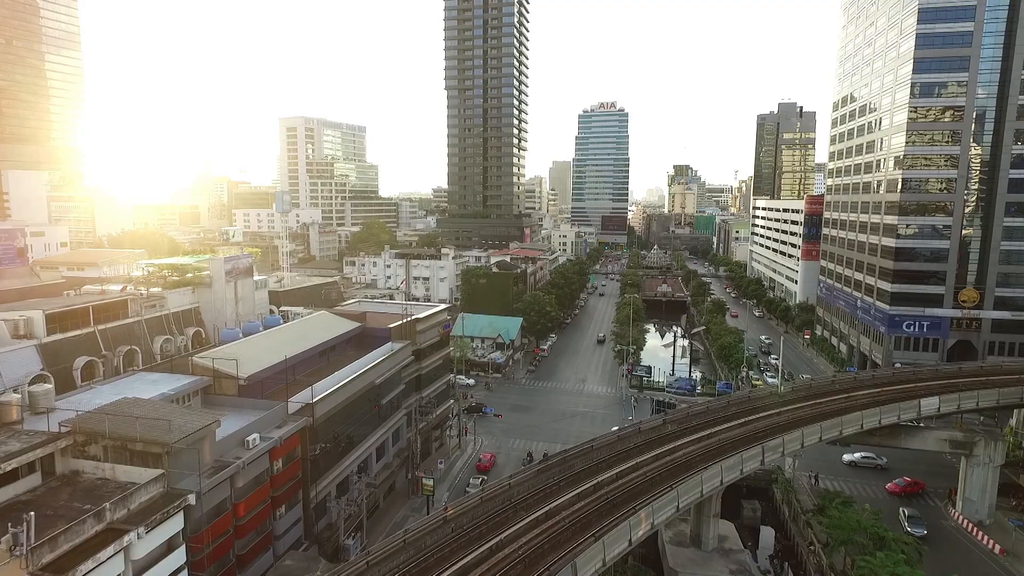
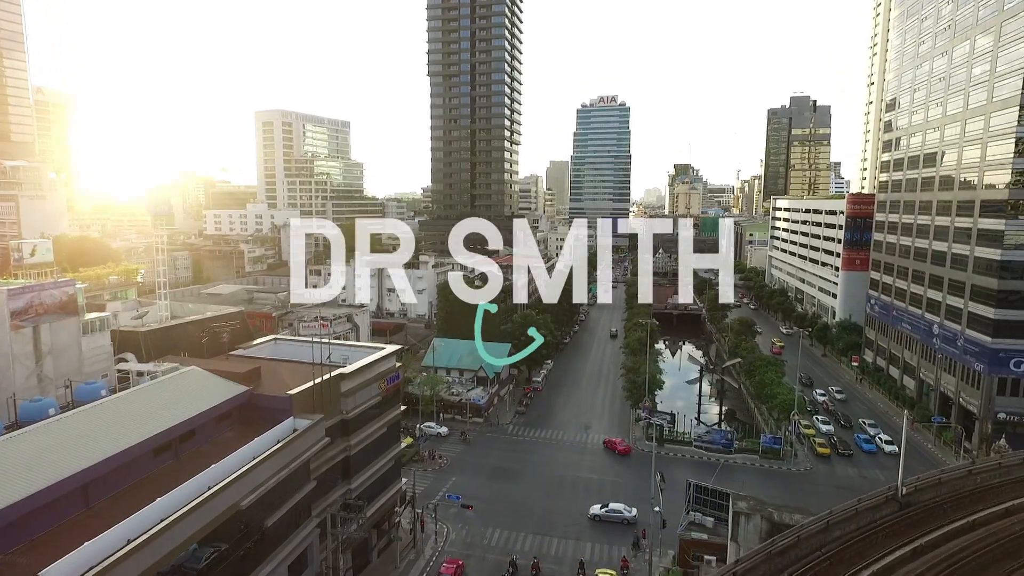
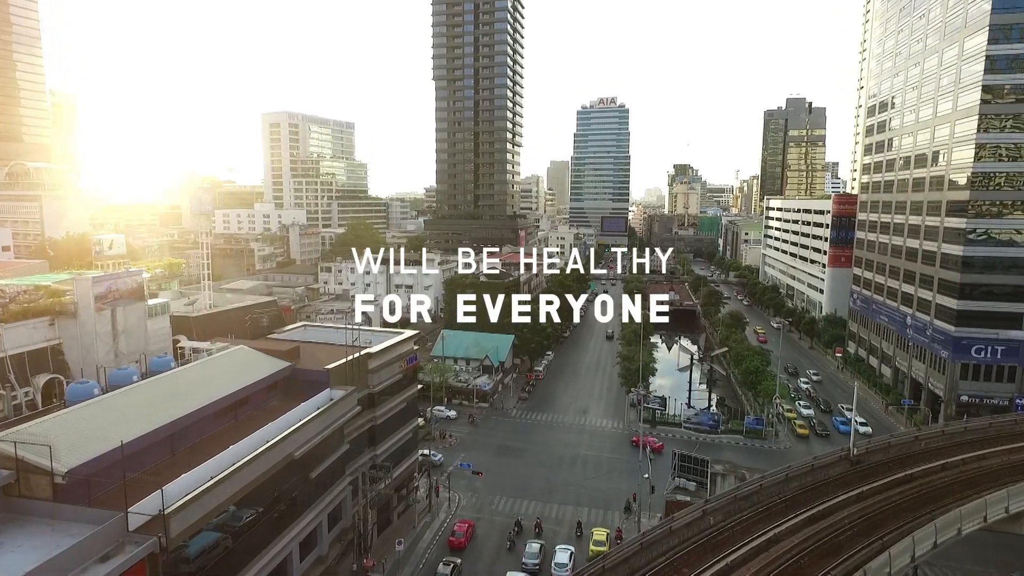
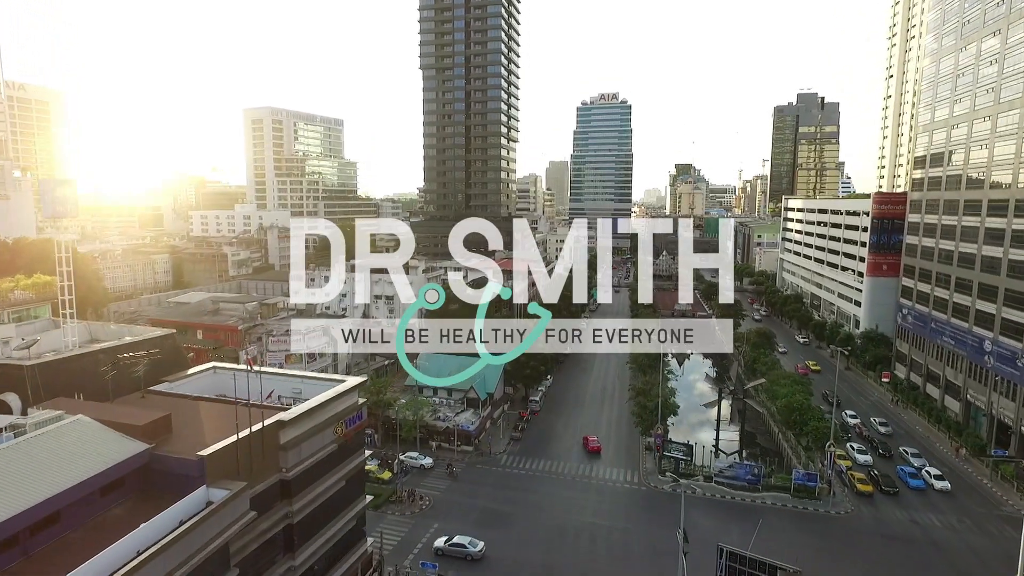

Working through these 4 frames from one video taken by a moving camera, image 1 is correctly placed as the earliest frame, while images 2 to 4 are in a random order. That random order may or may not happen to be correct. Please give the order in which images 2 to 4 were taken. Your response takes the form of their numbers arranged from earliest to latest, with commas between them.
3, 2, 4
